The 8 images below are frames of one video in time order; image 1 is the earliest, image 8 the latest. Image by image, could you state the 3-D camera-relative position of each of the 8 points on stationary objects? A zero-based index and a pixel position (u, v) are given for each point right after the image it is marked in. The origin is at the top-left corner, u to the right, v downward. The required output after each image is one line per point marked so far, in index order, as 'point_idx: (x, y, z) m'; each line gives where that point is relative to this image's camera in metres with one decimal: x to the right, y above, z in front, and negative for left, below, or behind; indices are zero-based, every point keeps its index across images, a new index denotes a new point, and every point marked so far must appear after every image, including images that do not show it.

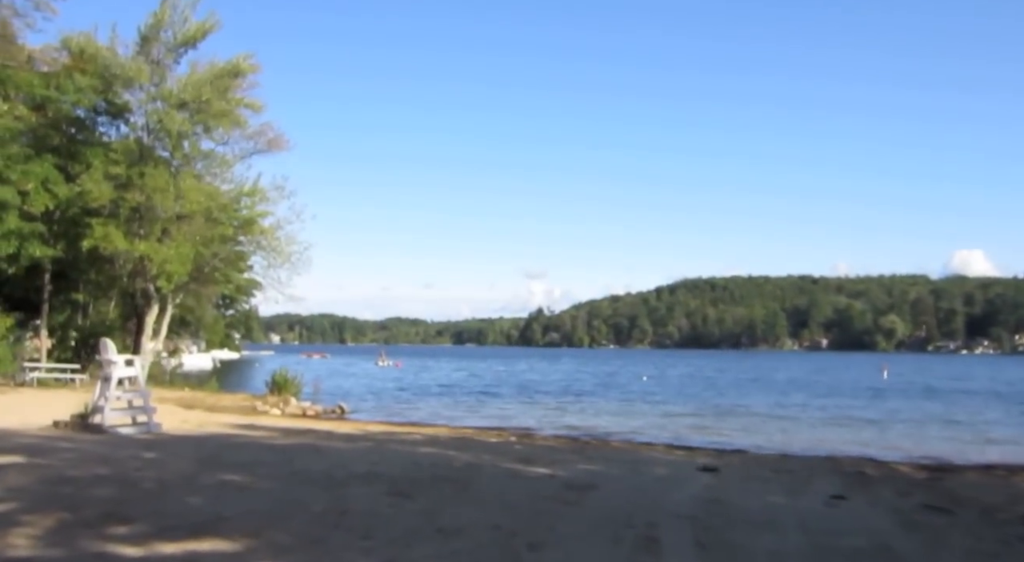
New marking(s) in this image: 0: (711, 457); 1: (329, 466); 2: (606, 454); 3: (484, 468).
0: (+4.0, -3.5, +18.0) m
1: (-2.4, -2.4, +11.9) m
2: (+1.8, -3.2, +16.9) m
3: (-0.4, -2.6, +12.8) m
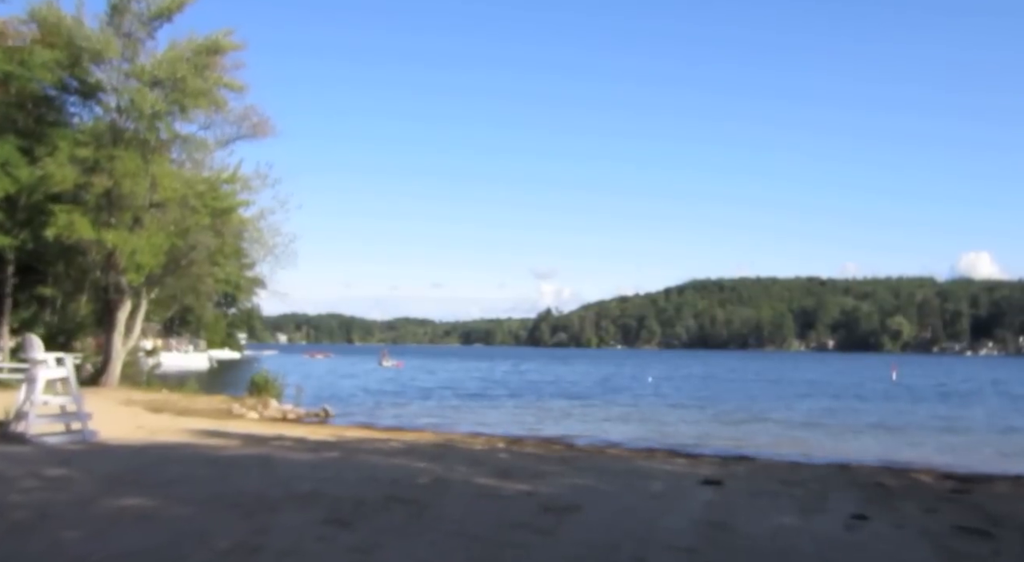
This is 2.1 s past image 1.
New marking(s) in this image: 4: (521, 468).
0: (+3.7, -3.4, +16.2) m
1: (-2.8, -2.3, +10.1) m
2: (+1.5, -3.1, +15.1) m
3: (-0.7, -2.5, +11.0) m
4: (+0.1, -2.8, +13.6) m
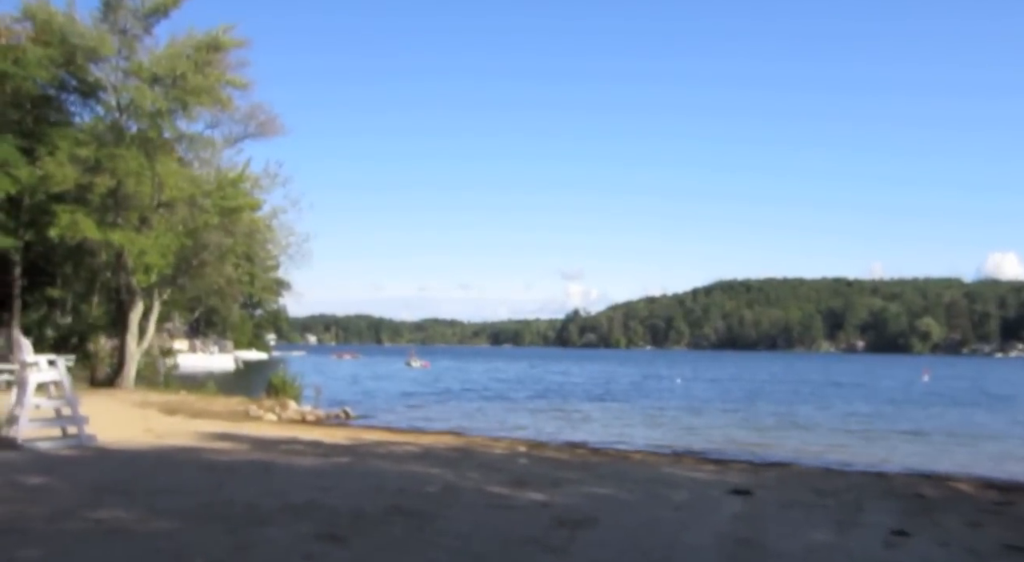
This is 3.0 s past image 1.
0: (+4.0, -3.3, +15.3) m
1: (-2.6, -2.2, +9.4) m
2: (+1.8, -3.0, +14.3) m
3: (-0.6, -2.4, +10.3) m
4: (+0.4, -2.8, +12.9) m
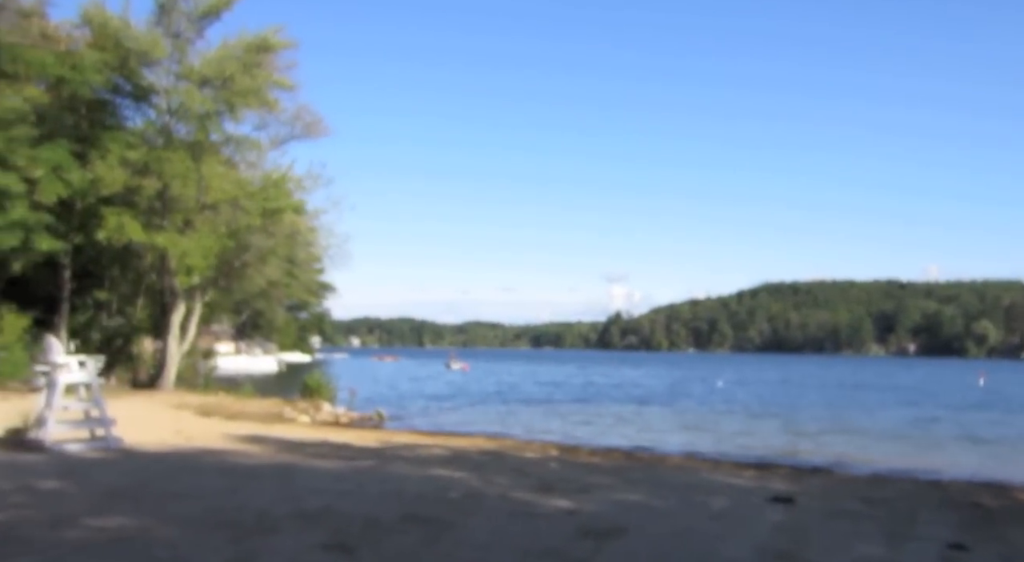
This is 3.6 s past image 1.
0: (+4.5, -3.3, +14.7) m
1: (-2.4, -2.2, +9.2) m
2: (+2.2, -3.0, +13.8) m
3: (-0.3, -2.4, +9.9) m
4: (+0.8, -2.7, +12.4) m
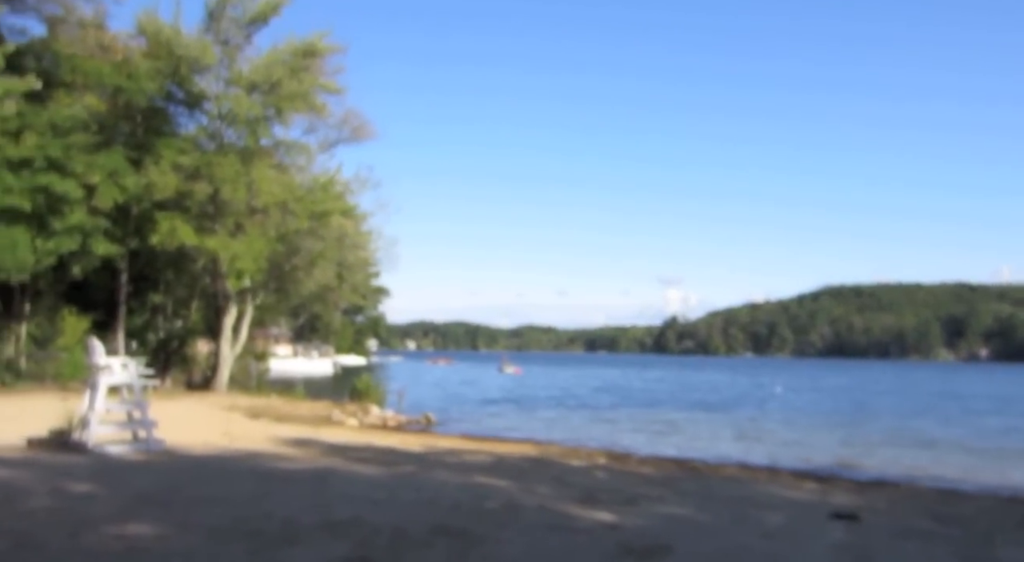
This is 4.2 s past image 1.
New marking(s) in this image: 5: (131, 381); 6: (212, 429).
0: (+5.2, -3.3, +14.0) m
1: (-2.0, -2.2, +8.9) m
2: (+2.9, -3.0, +13.2) m
3: (+0.1, -2.4, +9.5) m
4: (+1.3, -2.8, +11.9) m
5: (-5.2, -1.4, +12.7) m
6: (-6.1, -3.0, +18.2) m
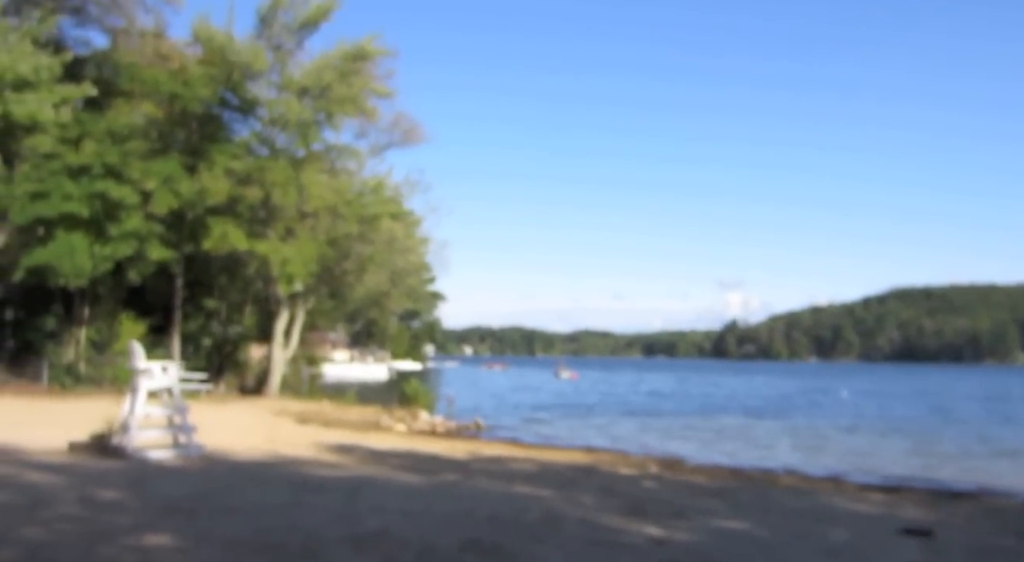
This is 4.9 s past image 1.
0: (+5.9, -3.3, +13.1) m
1: (-1.7, -2.2, +8.5) m
2: (+3.5, -3.0, +12.5) m
3: (+0.5, -2.4, +9.0) m
4: (+1.9, -2.8, +11.3) m
5: (-4.6, -1.5, +12.5) m
6: (-5.1, -3.1, +18.1) m
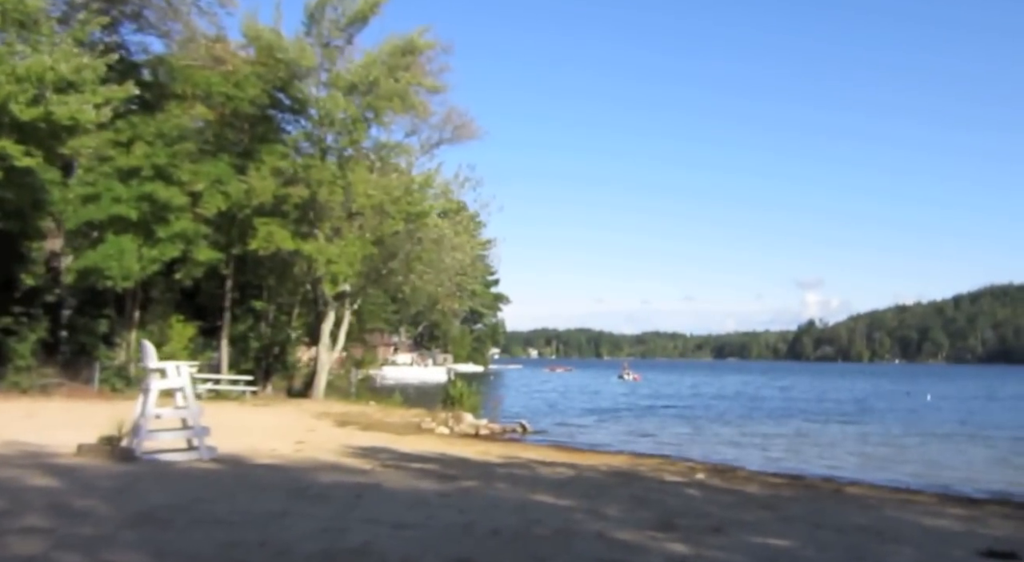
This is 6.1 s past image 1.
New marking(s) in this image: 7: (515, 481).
0: (+6.2, -3.2, +11.8) m
1: (-1.6, -2.1, +7.8) m
2: (+3.8, -2.9, +11.4) m
3: (+0.6, -2.3, +8.1) m
4: (+2.1, -2.7, +10.3) m
5: (-4.3, -1.4, +12.0) m
6: (-4.4, -3.0, +17.6) m
7: (0.0, -2.8, +12.4) m
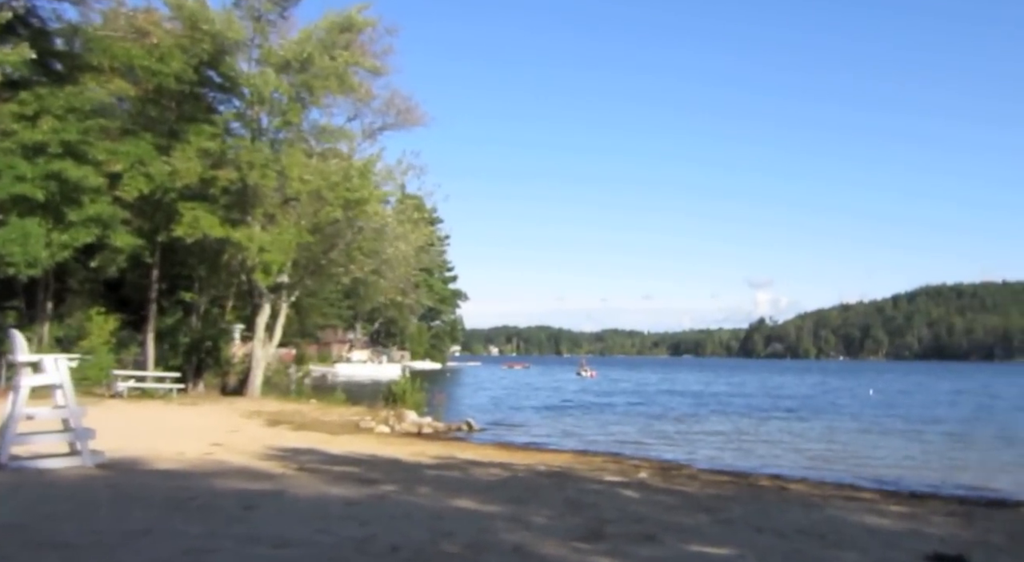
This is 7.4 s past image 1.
0: (+5.4, -2.9, +10.9) m
1: (-2.4, -1.9, +6.4) m
2: (+2.9, -2.7, +10.3) m
3: (-0.2, -2.1, +6.9) m
4: (+1.3, -2.4, +9.2) m
5: (-5.2, -1.2, +10.5) m
6: (-5.5, -2.8, +16.2) m
7: (-0.9, -2.5, +11.2) m
